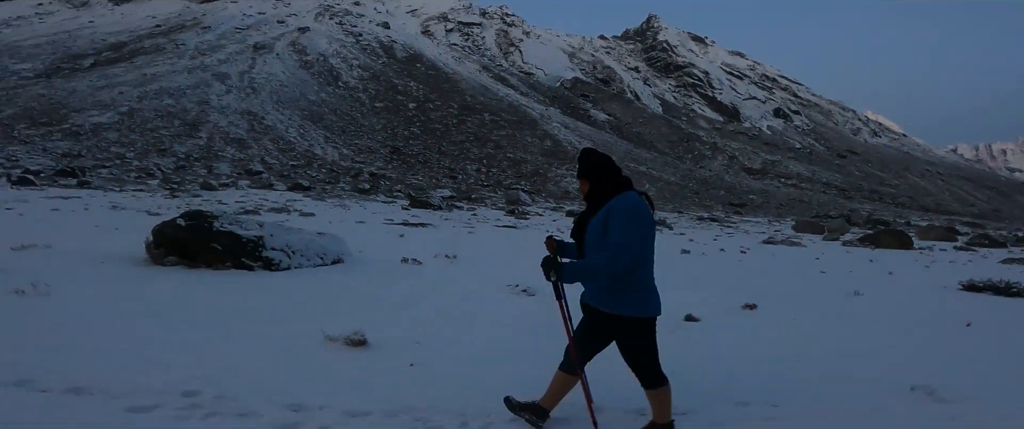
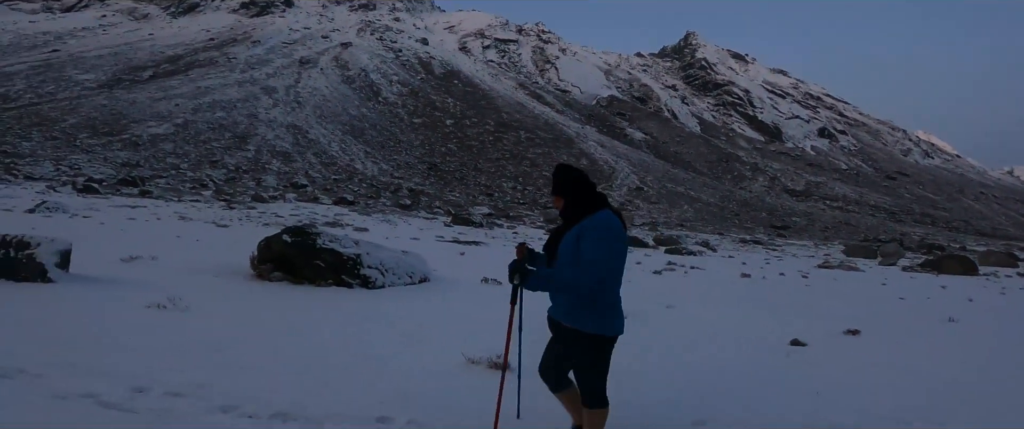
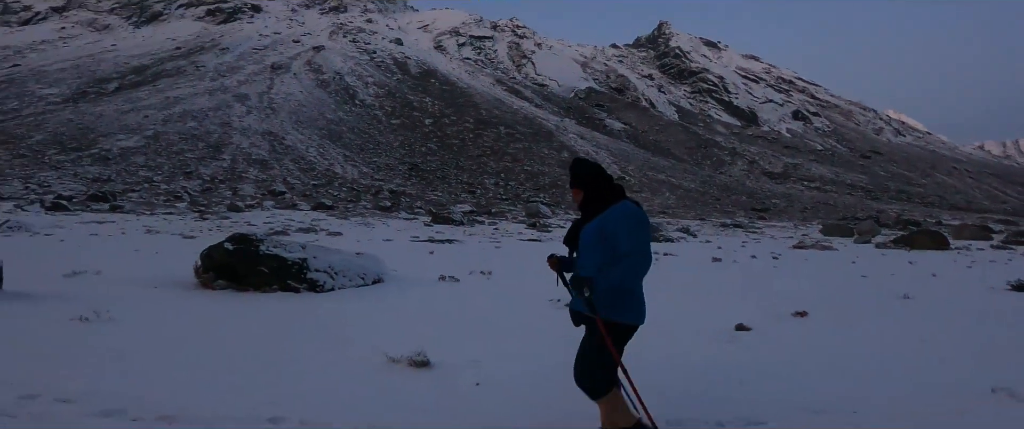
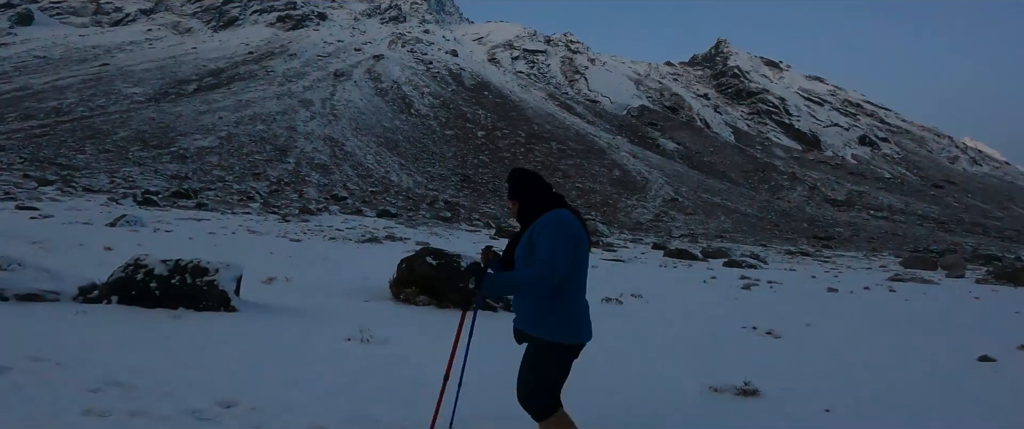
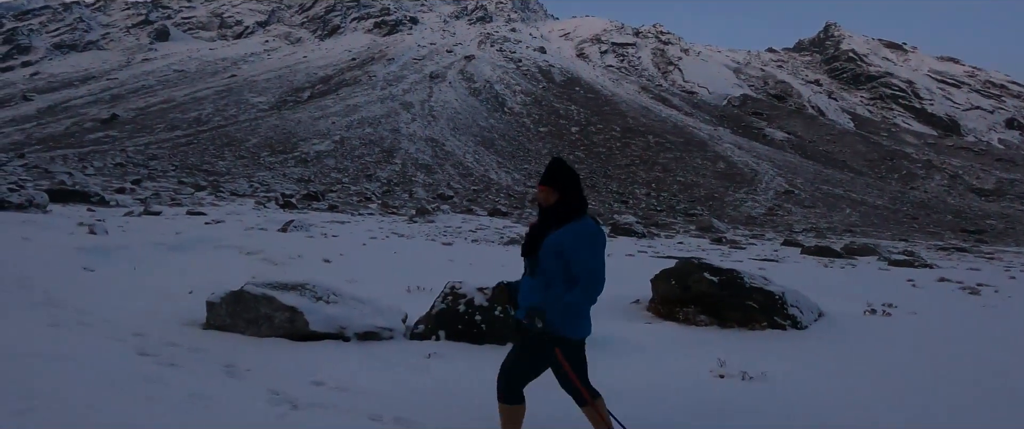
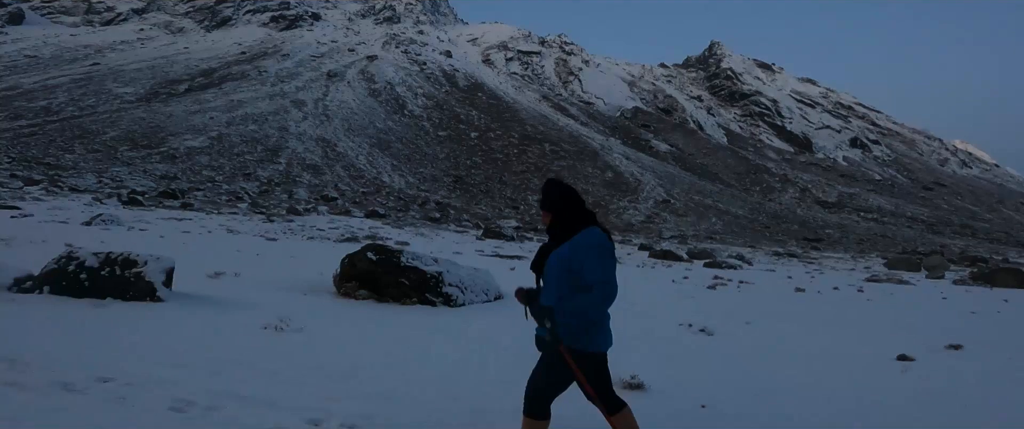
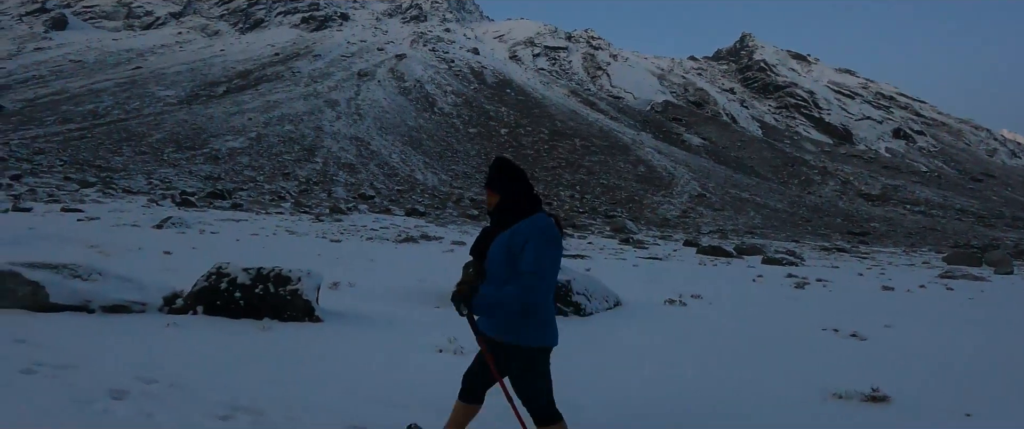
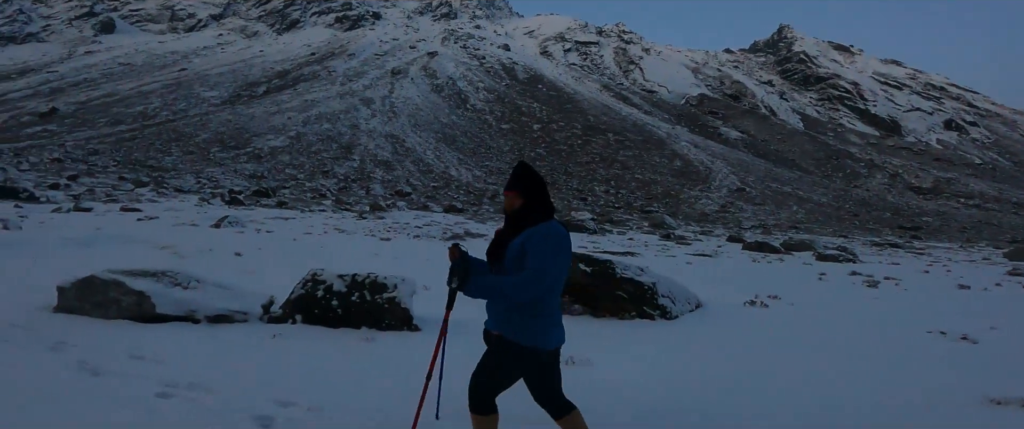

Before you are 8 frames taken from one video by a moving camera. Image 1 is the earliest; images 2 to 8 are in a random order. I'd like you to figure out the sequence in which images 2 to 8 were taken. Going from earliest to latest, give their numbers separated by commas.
3, 2, 6, 4, 7, 8, 5
